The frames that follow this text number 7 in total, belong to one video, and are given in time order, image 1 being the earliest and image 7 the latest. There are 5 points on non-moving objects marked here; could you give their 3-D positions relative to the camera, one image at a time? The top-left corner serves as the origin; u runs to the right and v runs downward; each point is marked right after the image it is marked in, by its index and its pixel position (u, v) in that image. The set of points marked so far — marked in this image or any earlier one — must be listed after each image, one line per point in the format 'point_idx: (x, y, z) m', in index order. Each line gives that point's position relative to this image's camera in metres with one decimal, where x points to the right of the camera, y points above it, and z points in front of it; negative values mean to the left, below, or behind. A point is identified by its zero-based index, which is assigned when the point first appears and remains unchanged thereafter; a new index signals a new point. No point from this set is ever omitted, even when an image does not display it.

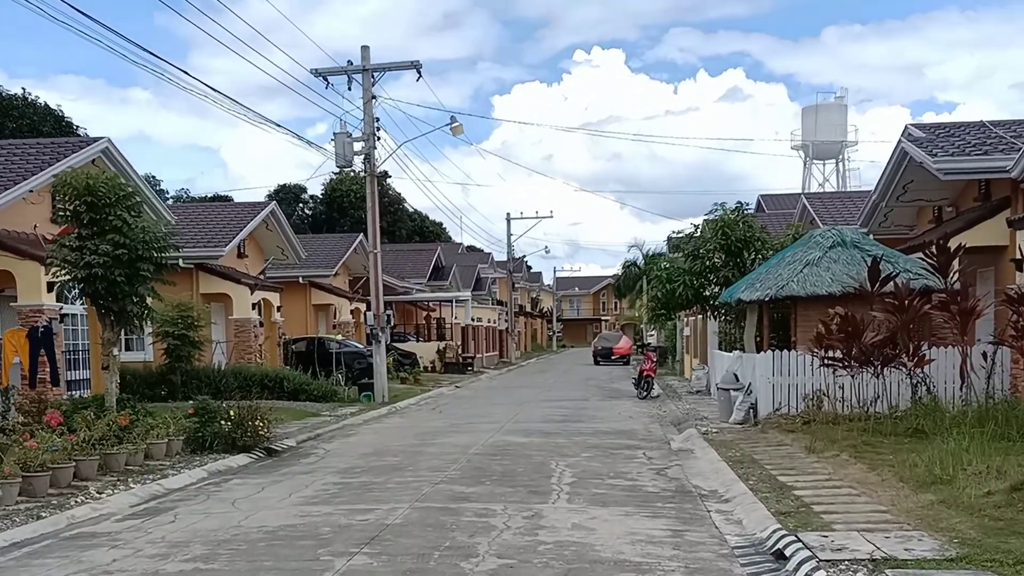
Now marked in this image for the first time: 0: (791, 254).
0: (+3.1, +0.4, +18.1) m
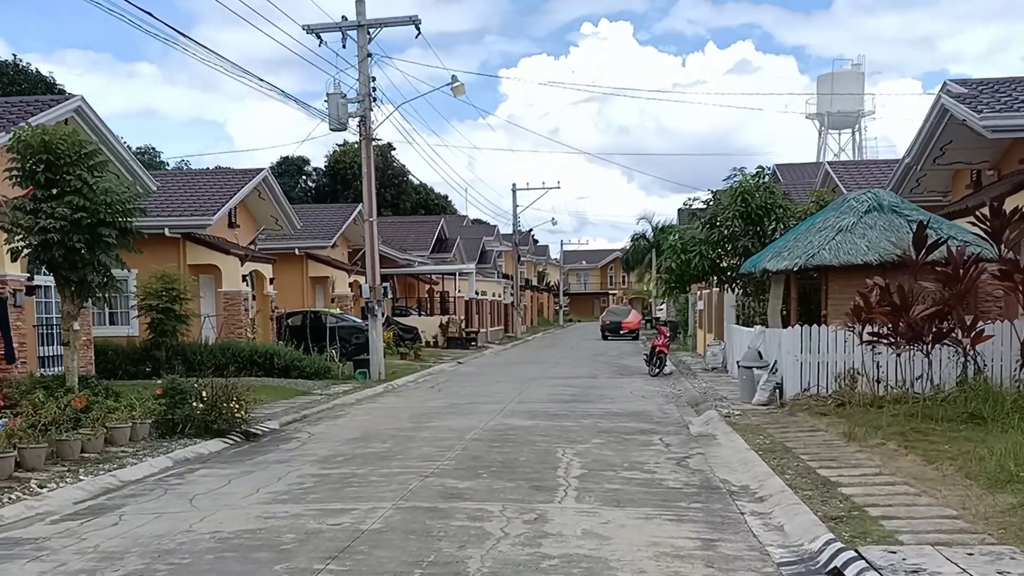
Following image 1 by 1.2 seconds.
0: (+3.2, +0.7, +16.6) m
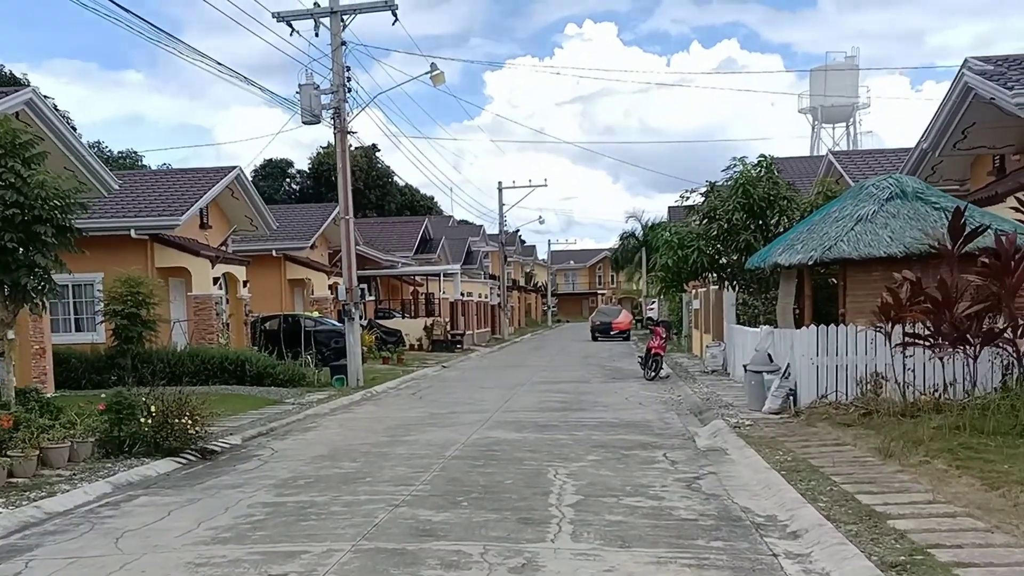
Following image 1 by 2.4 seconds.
0: (+3.0, +0.7, +15.2) m
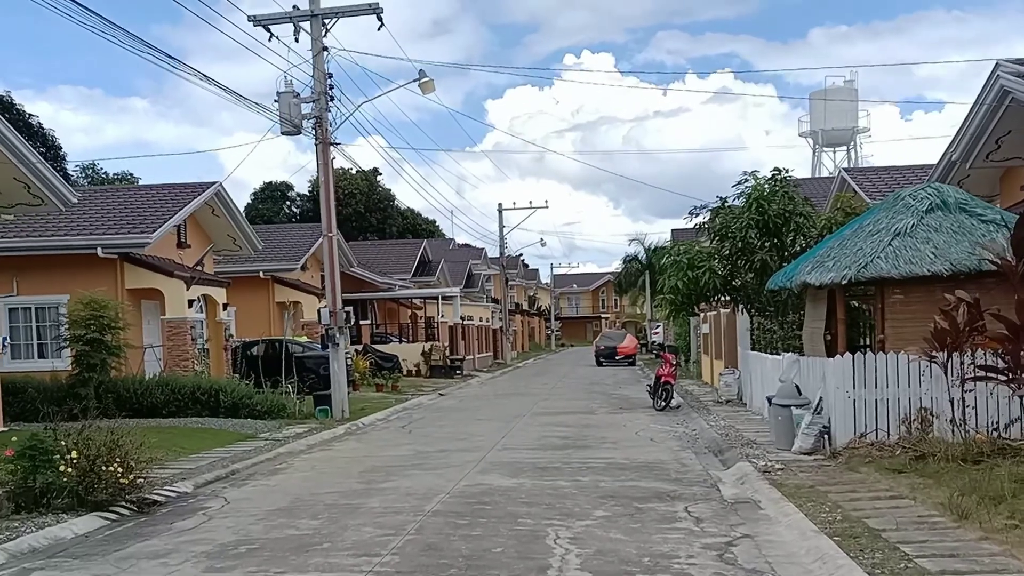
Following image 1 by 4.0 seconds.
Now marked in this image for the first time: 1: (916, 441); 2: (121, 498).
0: (+3.0, +0.6, +13.3) m
1: (+2.8, -1.1, +11.2) m
2: (-2.6, -1.3, +10.5) m
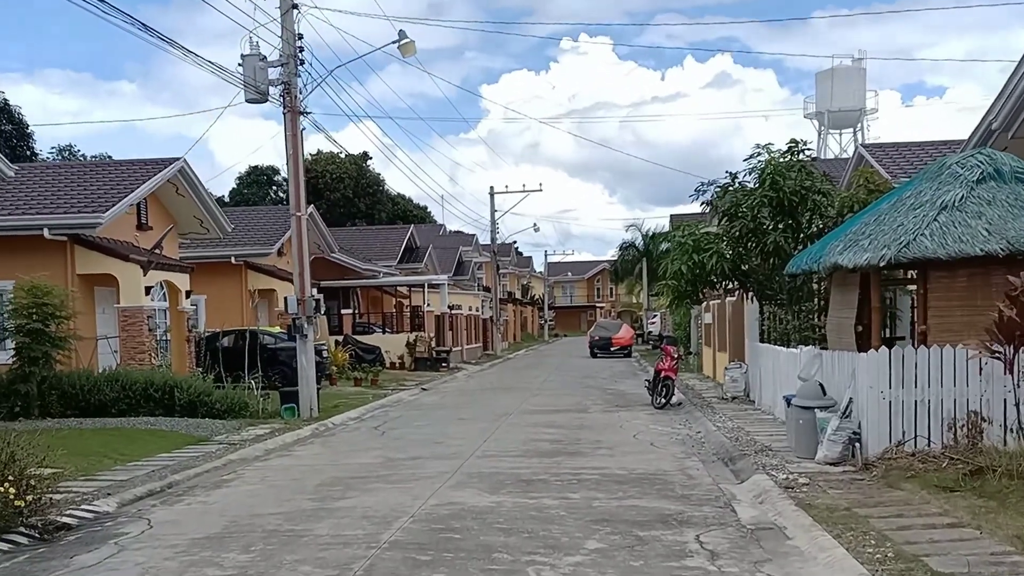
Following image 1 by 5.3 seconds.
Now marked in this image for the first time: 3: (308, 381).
0: (+2.8, +0.7, +11.6) m
1: (+2.7, -1.0, +9.5) m
2: (-2.7, -1.3, +8.7) m
3: (-2.5, -1.1, +19.7) m
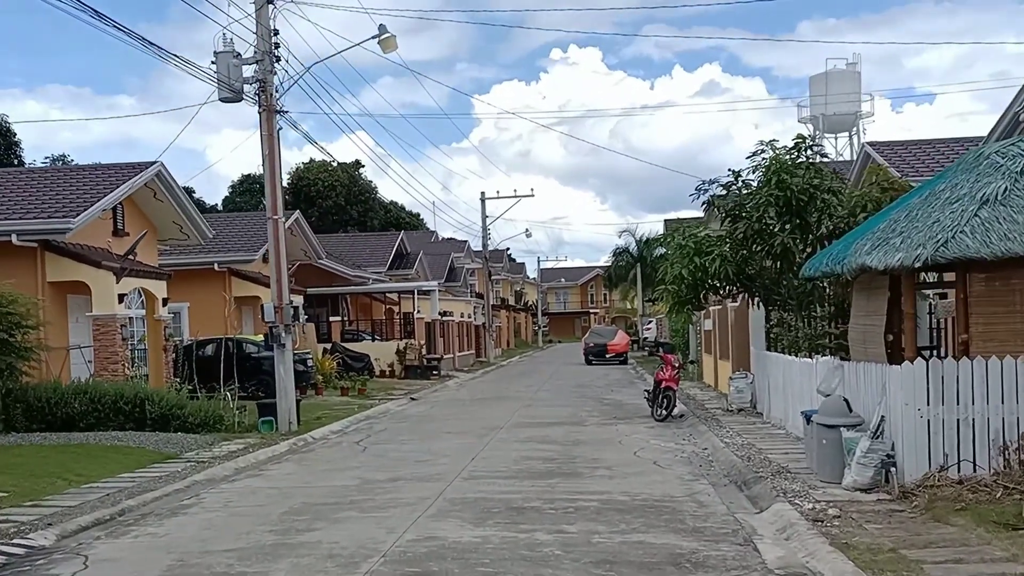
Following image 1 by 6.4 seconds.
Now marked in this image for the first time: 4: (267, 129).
0: (+2.8, +0.6, +10.4) m
1: (+2.6, -1.0, +8.2) m
2: (-2.7, -1.3, +7.5) m
3: (-2.6, -1.2, +18.4) m
4: (-2.8, +1.8, +18.2) m
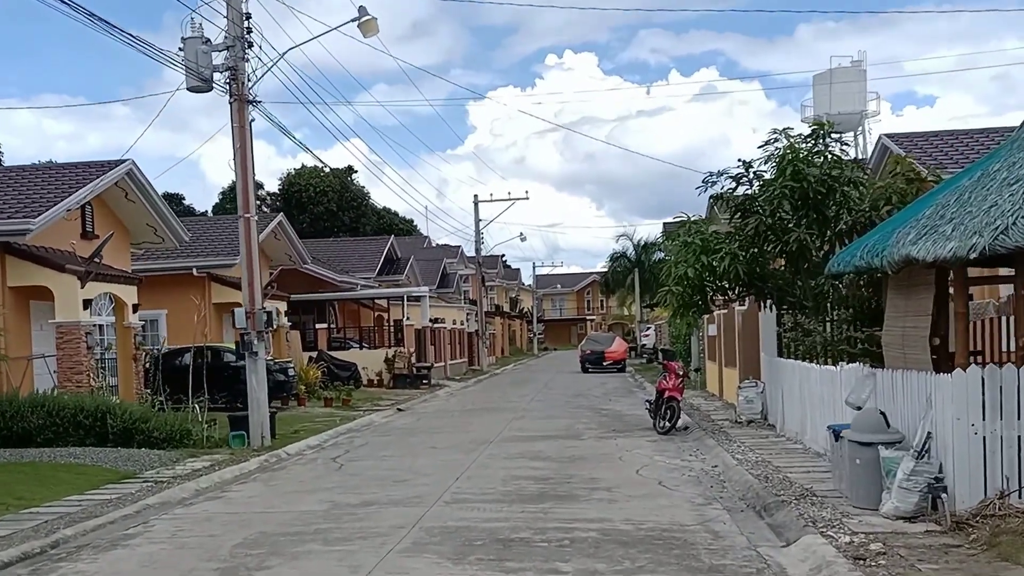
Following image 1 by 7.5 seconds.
0: (+2.7, +0.7, +9.1) m
1: (+2.5, -1.0, +6.9) m
2: (-2.8, -1.3, +6.2) m
3: (-2.7, -1.2, +17.1) m
4: (-2.9, +1.7, +16.9) m
